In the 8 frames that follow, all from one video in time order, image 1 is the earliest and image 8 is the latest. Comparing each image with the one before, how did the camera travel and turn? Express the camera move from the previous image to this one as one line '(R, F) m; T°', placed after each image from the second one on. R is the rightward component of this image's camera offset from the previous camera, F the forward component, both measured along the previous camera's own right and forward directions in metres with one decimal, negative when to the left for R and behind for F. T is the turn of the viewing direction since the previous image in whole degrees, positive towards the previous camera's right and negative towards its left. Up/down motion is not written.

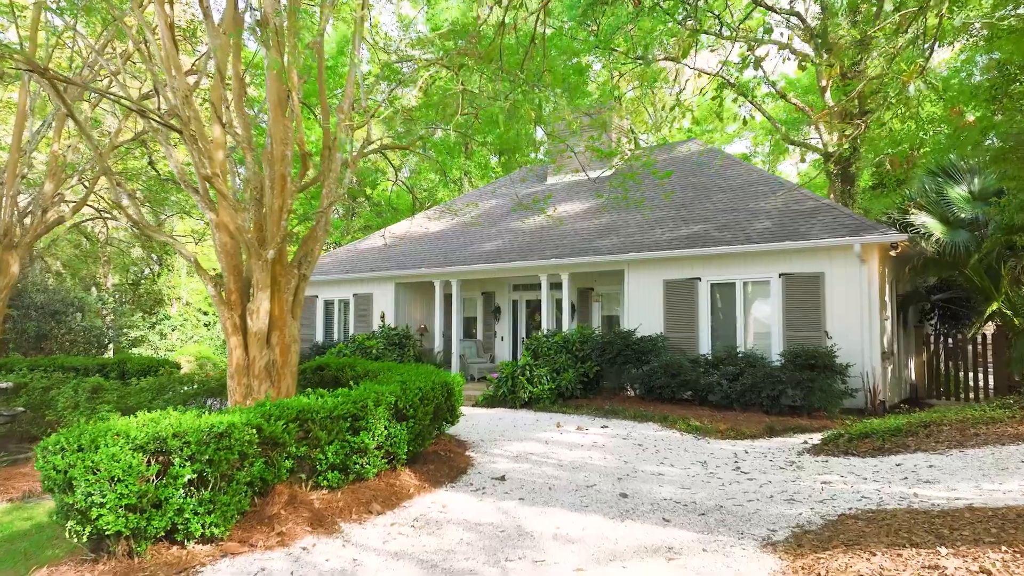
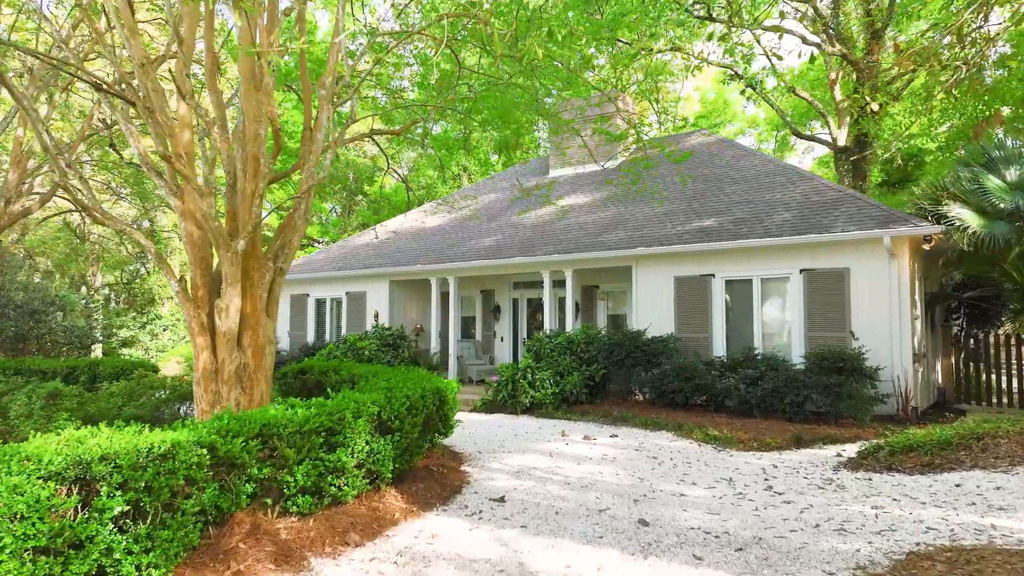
(0.0, +0.7) m; 0°
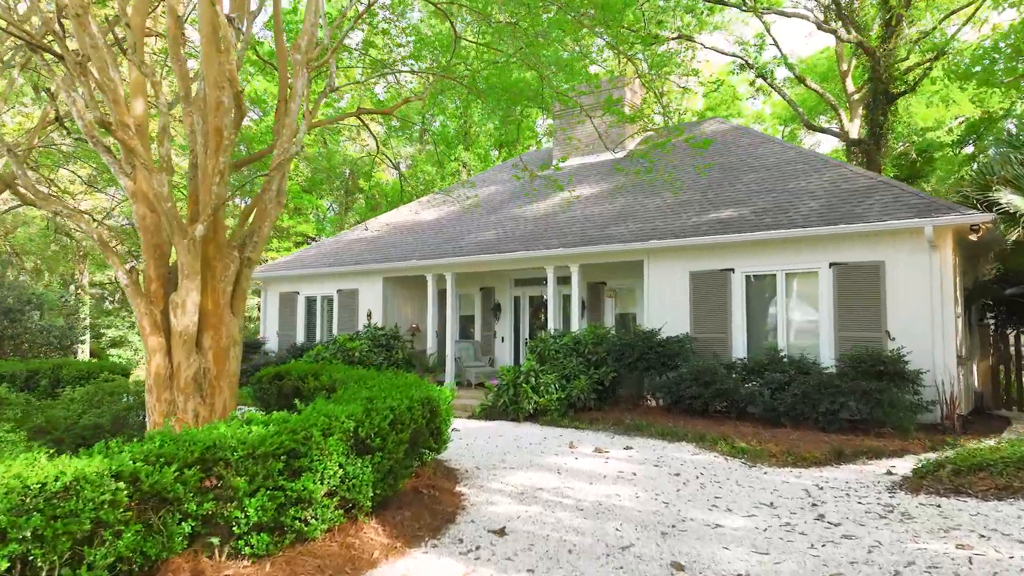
(0.0, +0.8) m; 0°
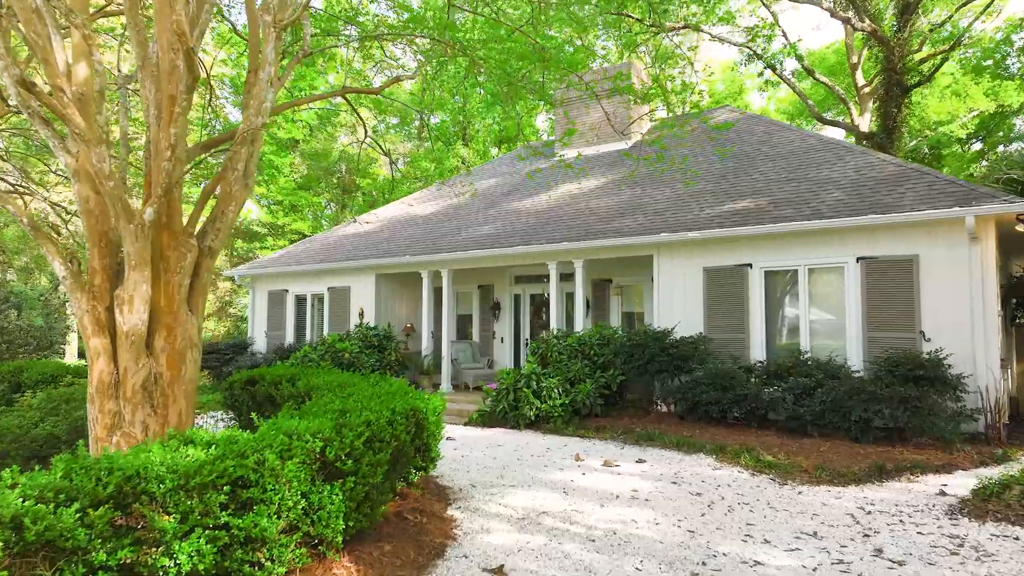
(0.0, +0.6) m; 0°
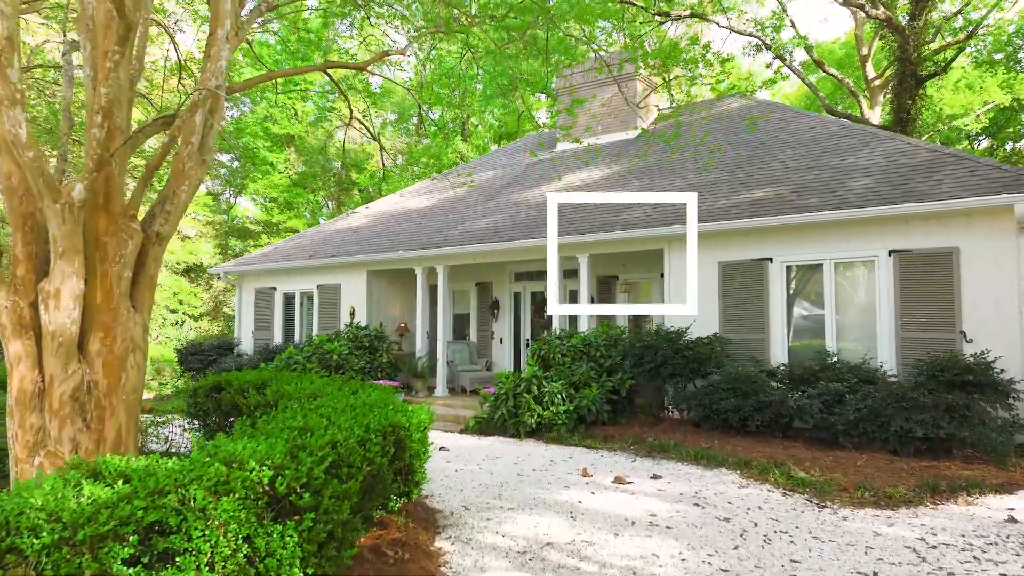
(0.0, +0.6) m; 0°
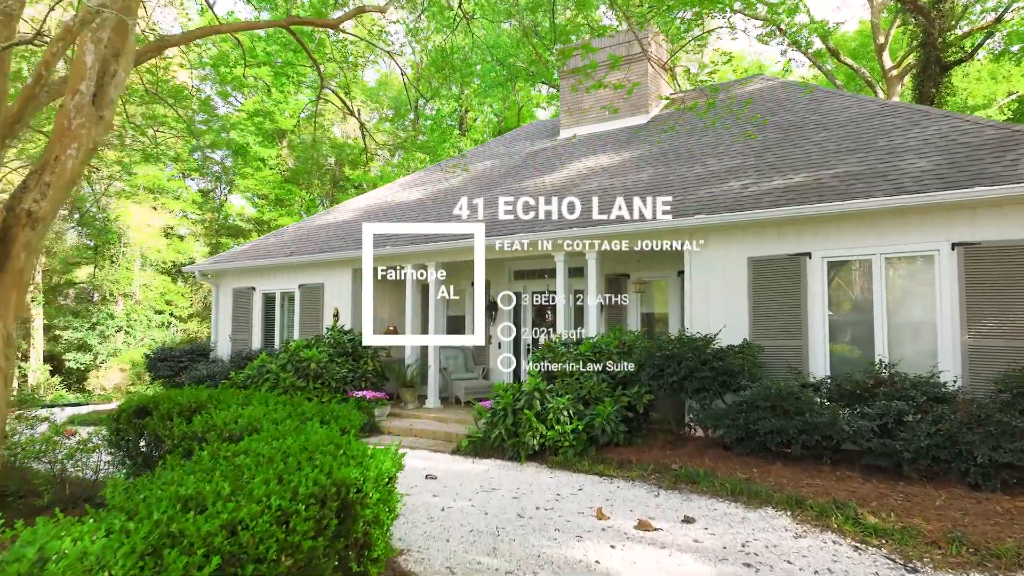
(0.0, +1.0) m; 0°
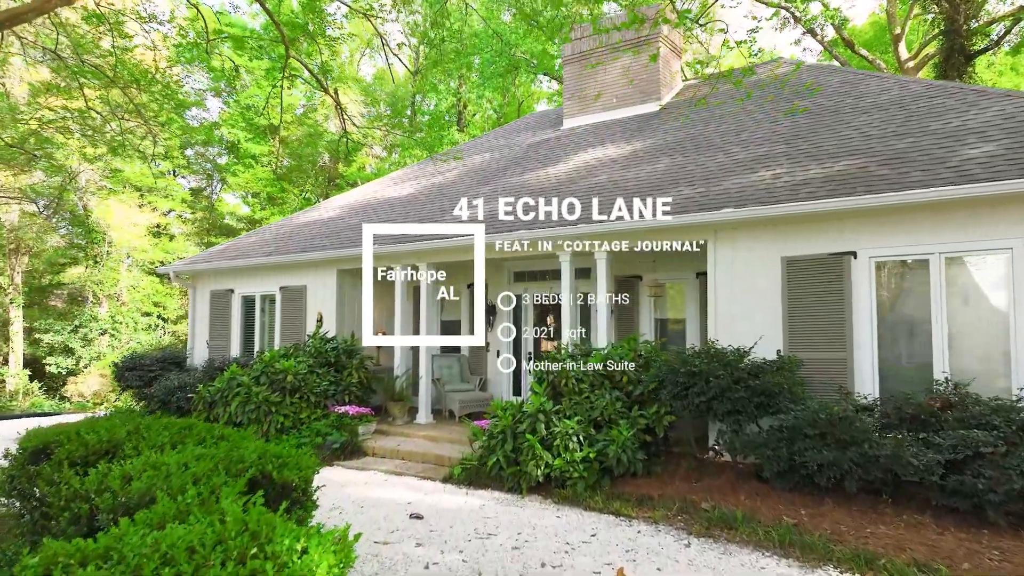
(0.0, +0.9) m; 0°
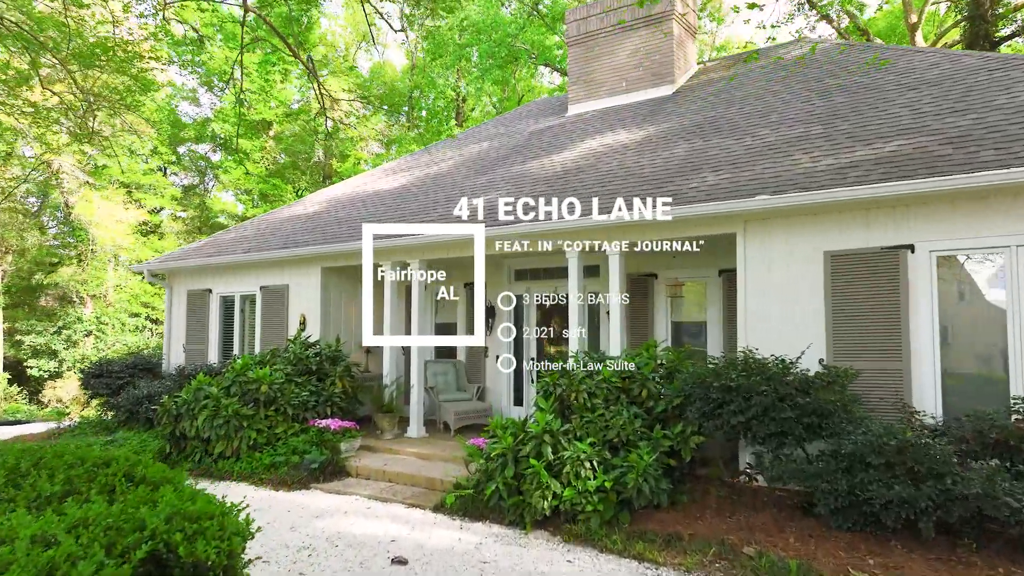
(0.0, +0.8) m; 0°
